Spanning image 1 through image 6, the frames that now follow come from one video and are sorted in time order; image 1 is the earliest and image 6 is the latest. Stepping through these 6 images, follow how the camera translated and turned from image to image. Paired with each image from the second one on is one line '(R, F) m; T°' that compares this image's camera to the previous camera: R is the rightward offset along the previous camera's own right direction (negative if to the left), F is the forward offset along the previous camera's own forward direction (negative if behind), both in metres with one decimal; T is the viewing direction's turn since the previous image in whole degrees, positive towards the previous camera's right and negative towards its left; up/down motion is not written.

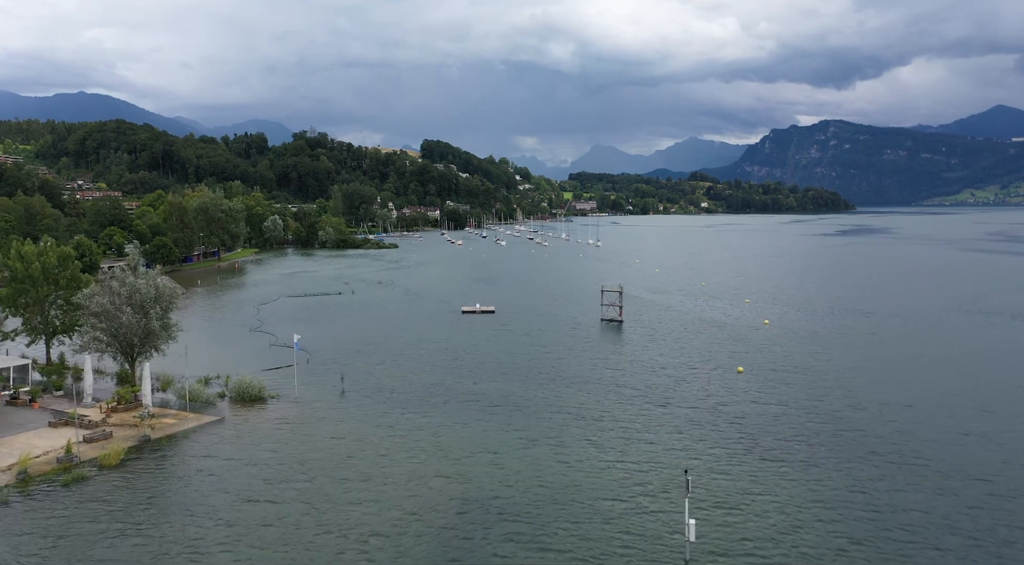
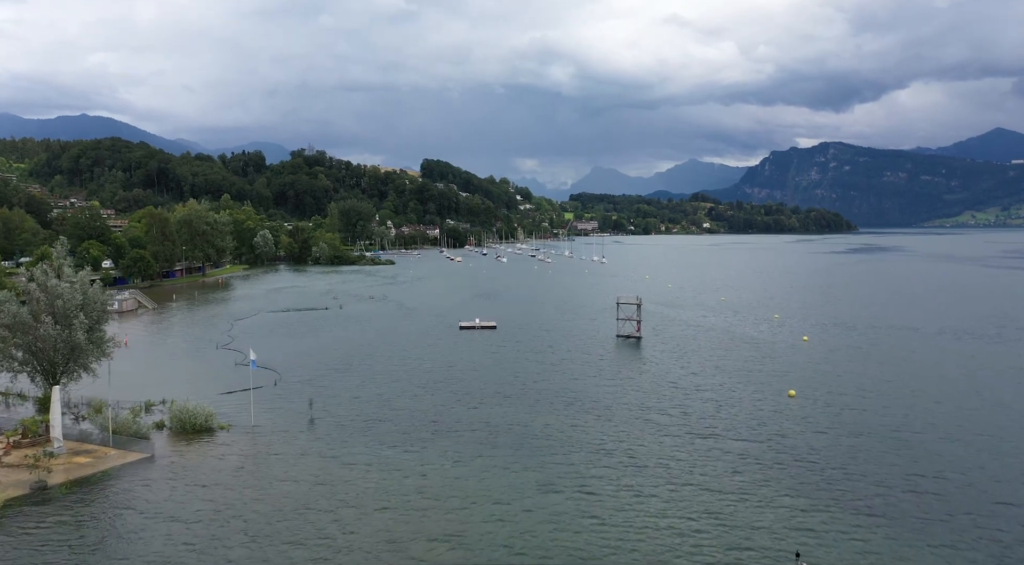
(-0.3, +5.5) m; 0°
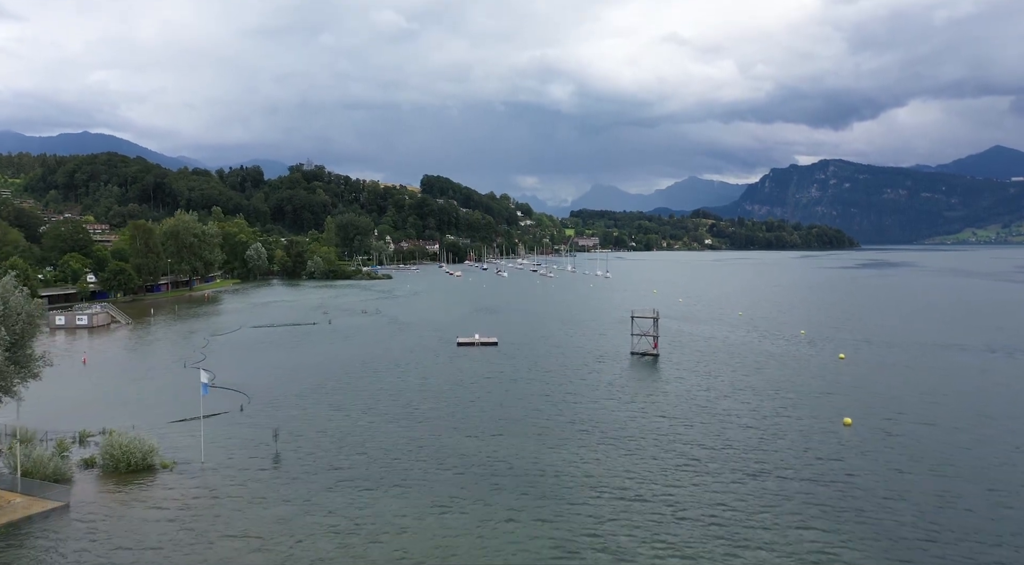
(-0.2, +4.1) m; 0°
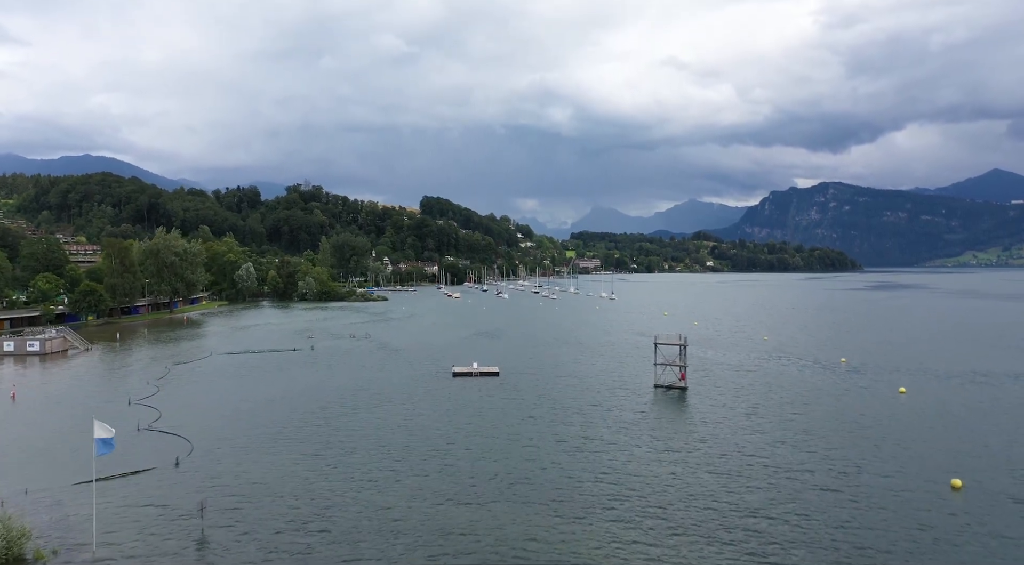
(-0.2, +5.2) m; 0°
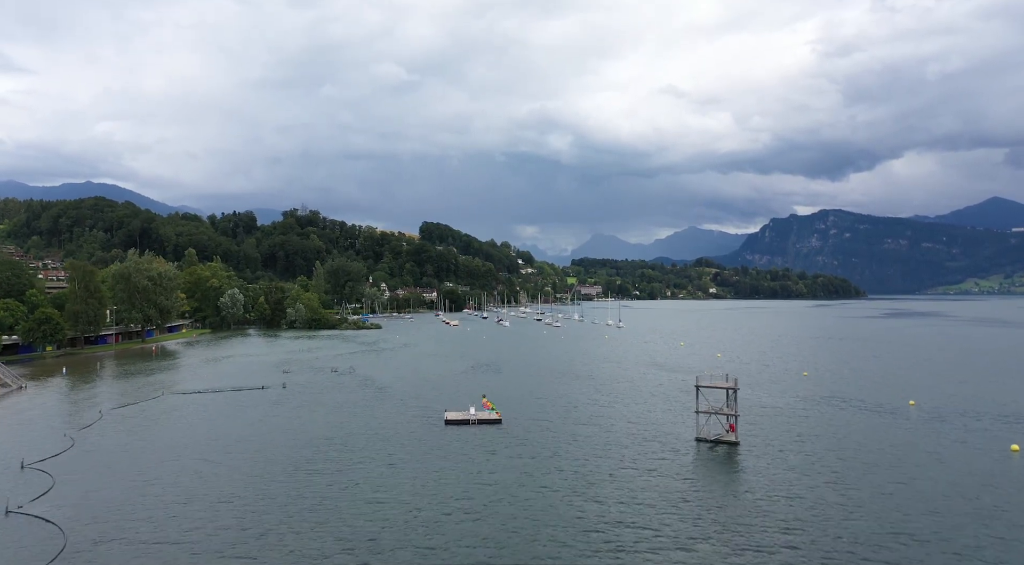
(-0.2, +6.4) m; 0°
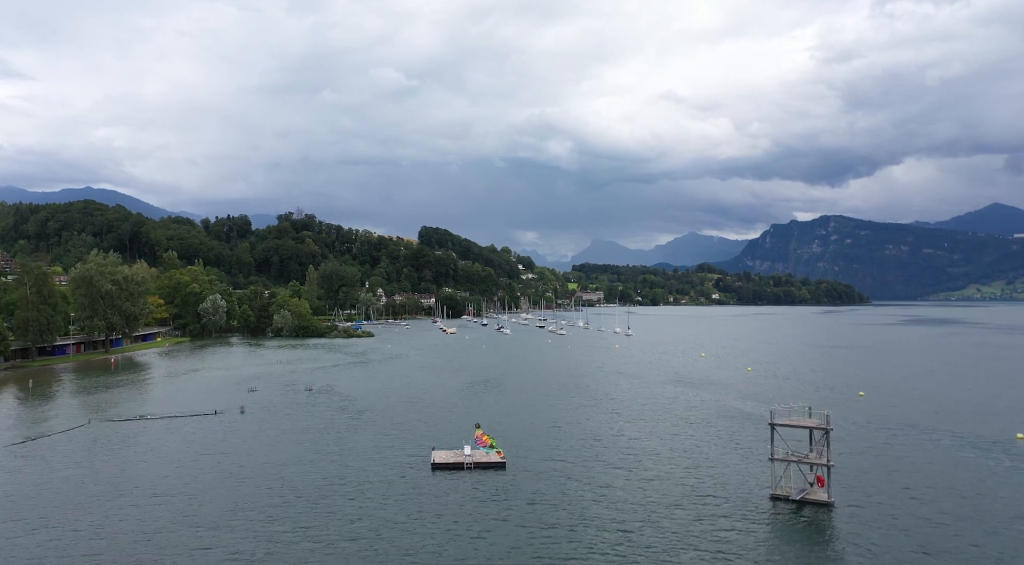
(-0.3, +6.9) m; 0°
